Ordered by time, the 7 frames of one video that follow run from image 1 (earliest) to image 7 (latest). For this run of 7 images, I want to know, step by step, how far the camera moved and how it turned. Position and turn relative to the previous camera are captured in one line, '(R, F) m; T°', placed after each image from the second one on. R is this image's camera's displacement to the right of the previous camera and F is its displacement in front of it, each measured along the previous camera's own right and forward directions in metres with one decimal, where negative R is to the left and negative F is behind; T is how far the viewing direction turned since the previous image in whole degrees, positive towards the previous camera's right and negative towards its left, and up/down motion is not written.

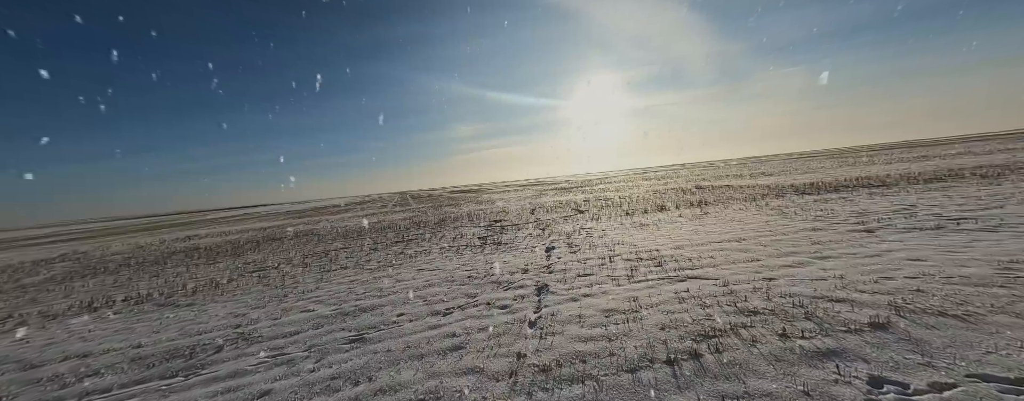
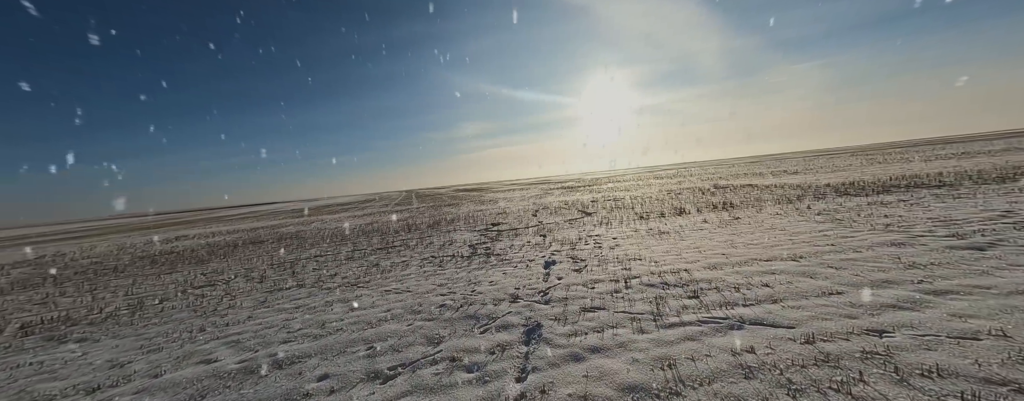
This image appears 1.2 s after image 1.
(+0.5, +2.0) m; -1°
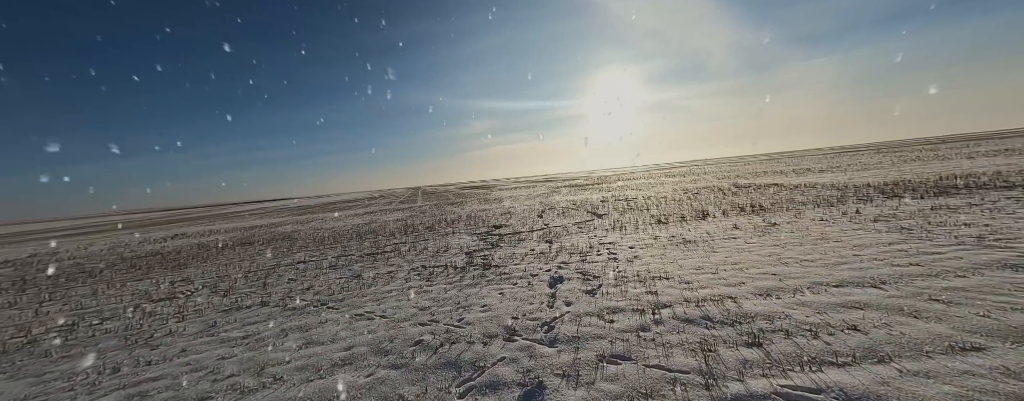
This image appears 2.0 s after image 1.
(+0.2, +1.4) m; -1°
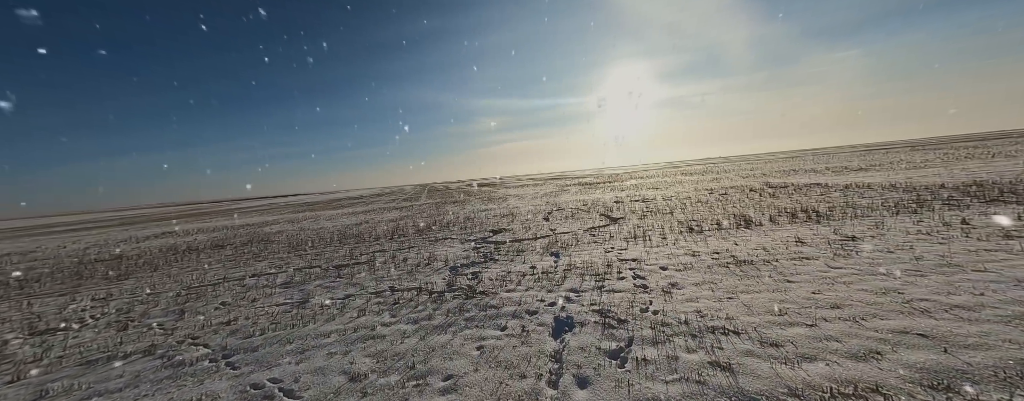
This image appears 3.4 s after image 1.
(+0.4, +2.4) m; -2°
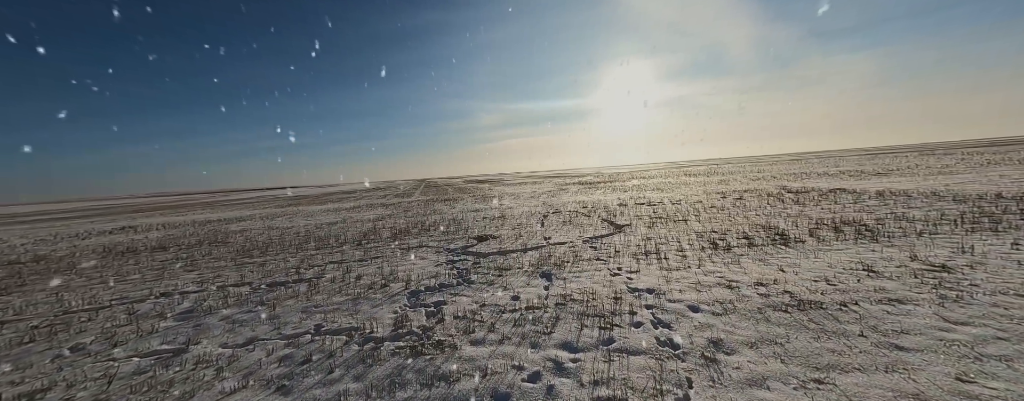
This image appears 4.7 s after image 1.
(+0.5, +2.2) m; 0°
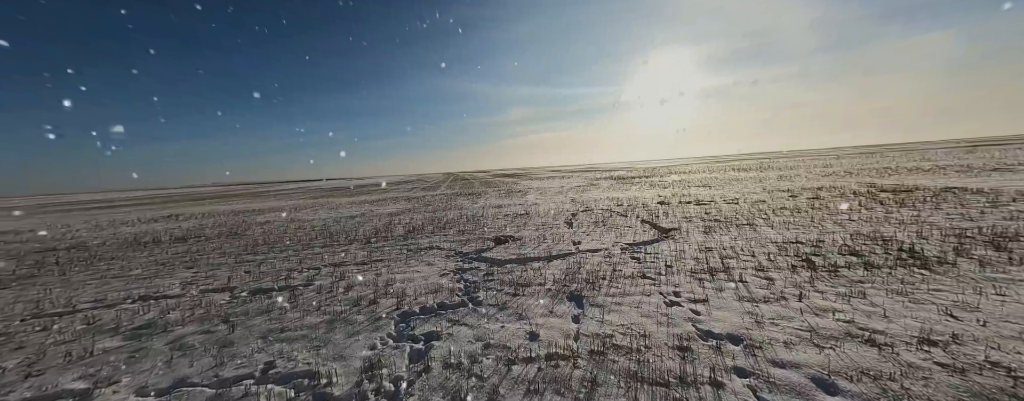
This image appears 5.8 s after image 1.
(+0.2, +1.9) m; -6°
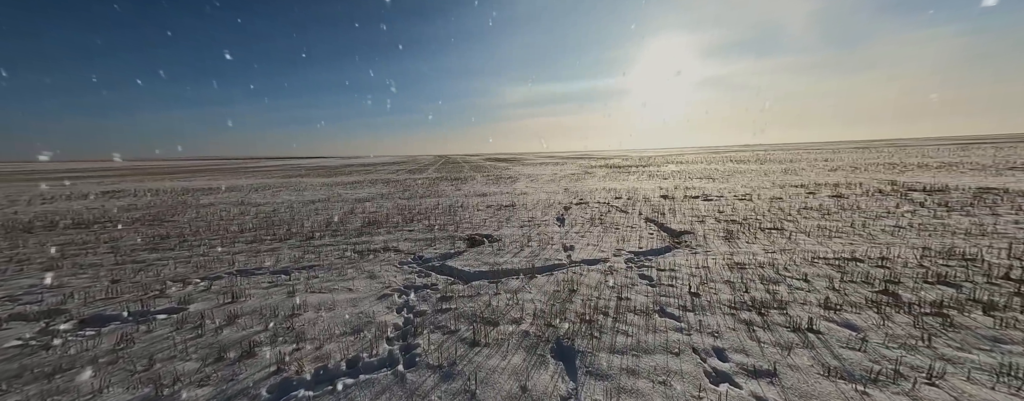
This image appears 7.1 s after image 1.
(+0.5, +2.3) m; +1°
